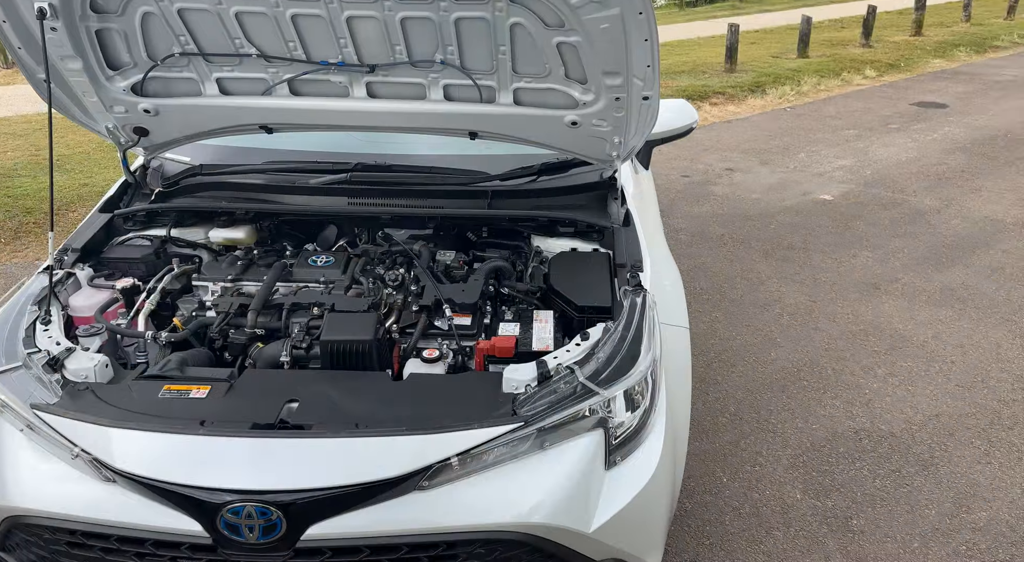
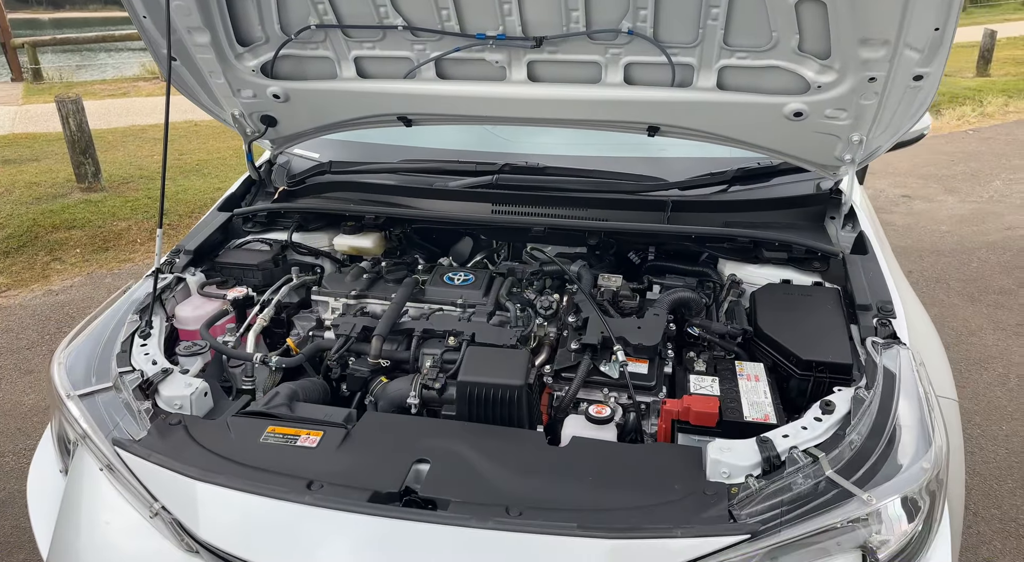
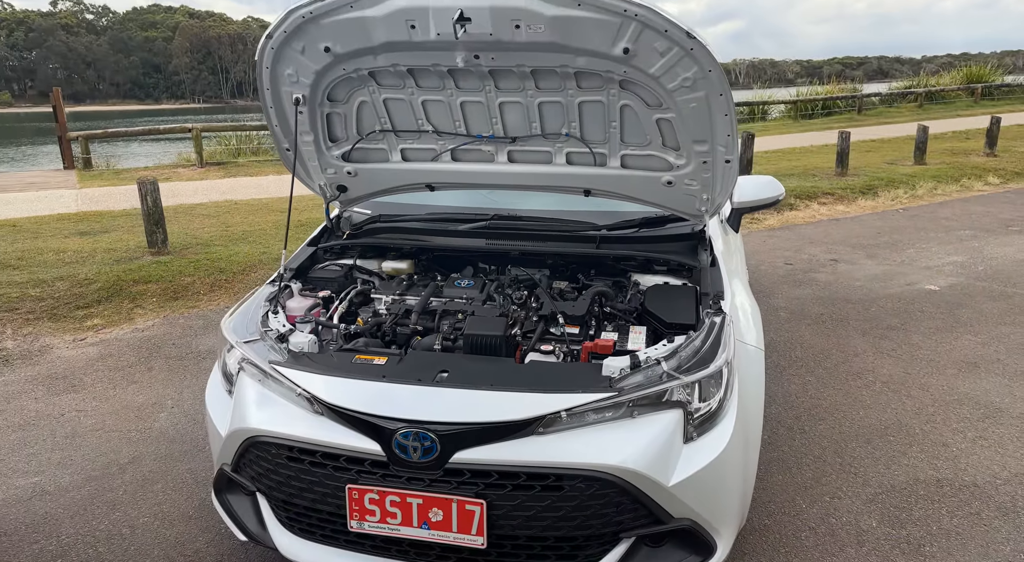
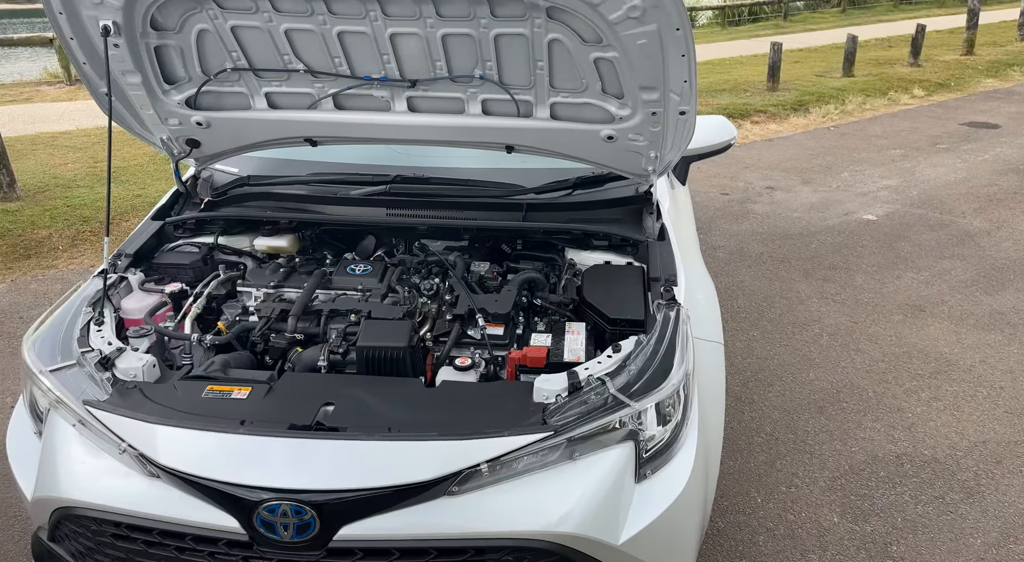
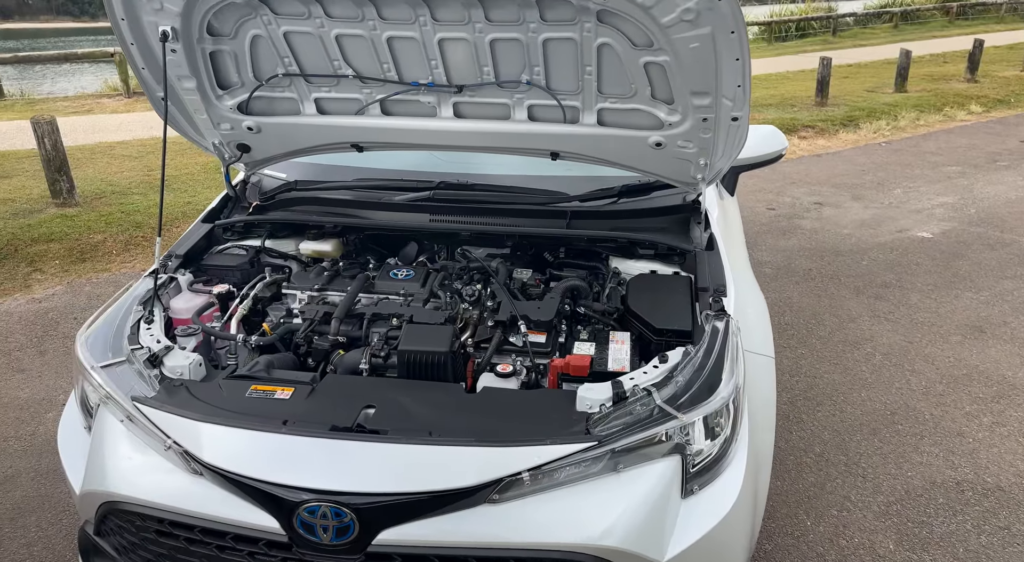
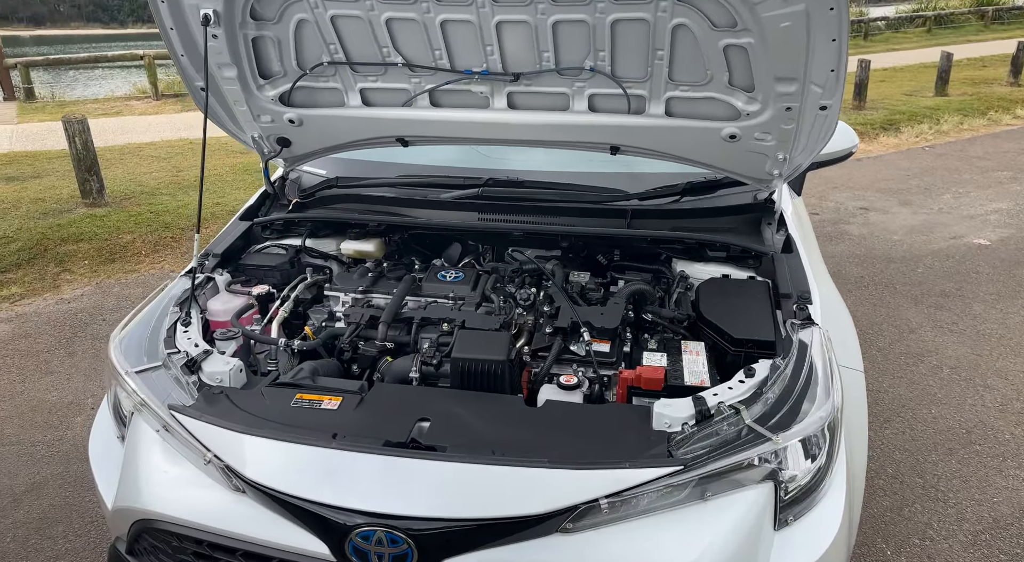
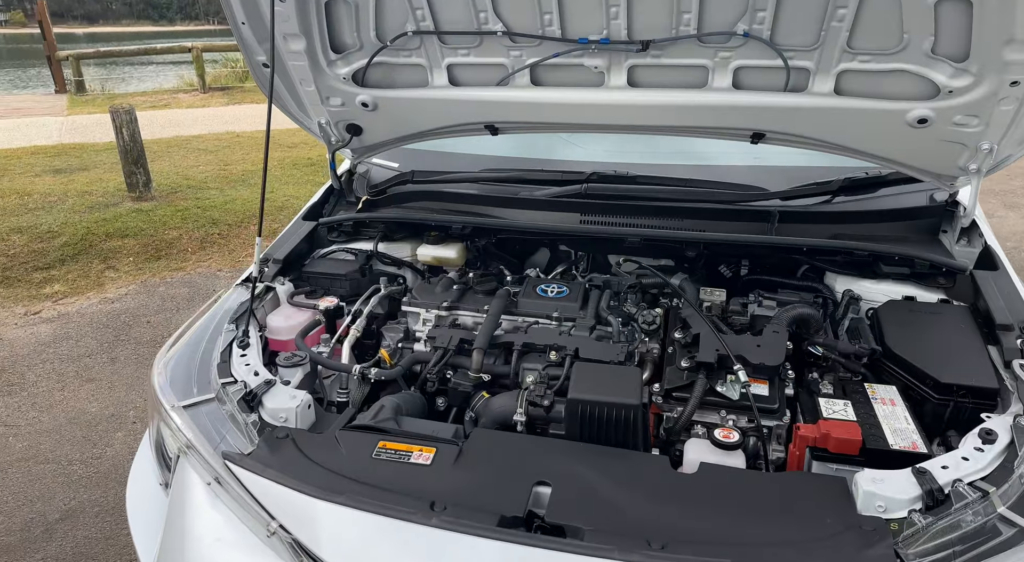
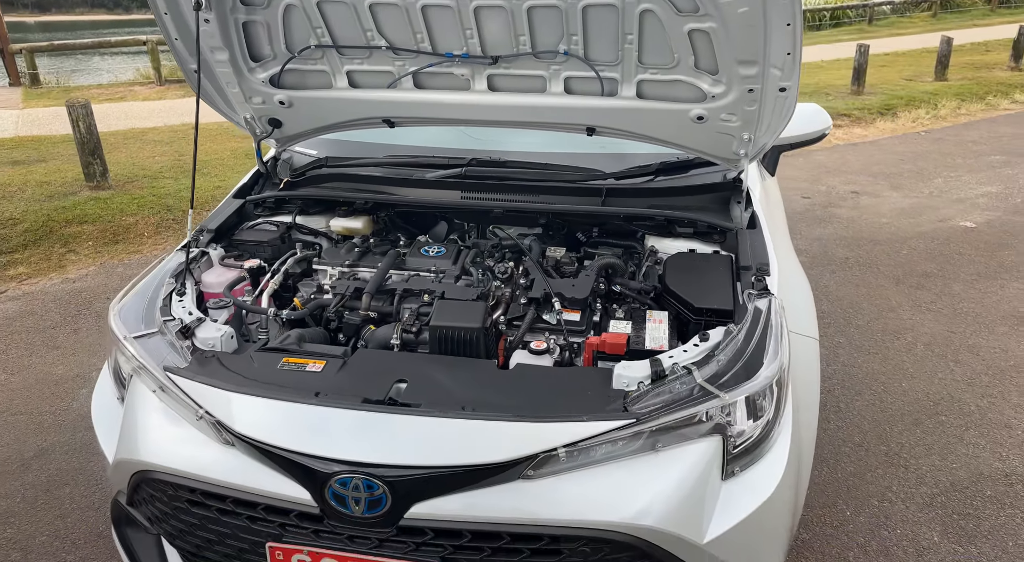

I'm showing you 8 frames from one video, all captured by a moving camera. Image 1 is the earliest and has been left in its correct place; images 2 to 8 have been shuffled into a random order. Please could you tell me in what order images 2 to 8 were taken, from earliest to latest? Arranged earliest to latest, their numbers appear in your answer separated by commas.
4, 5, 6, 7, 2, 8, 3
